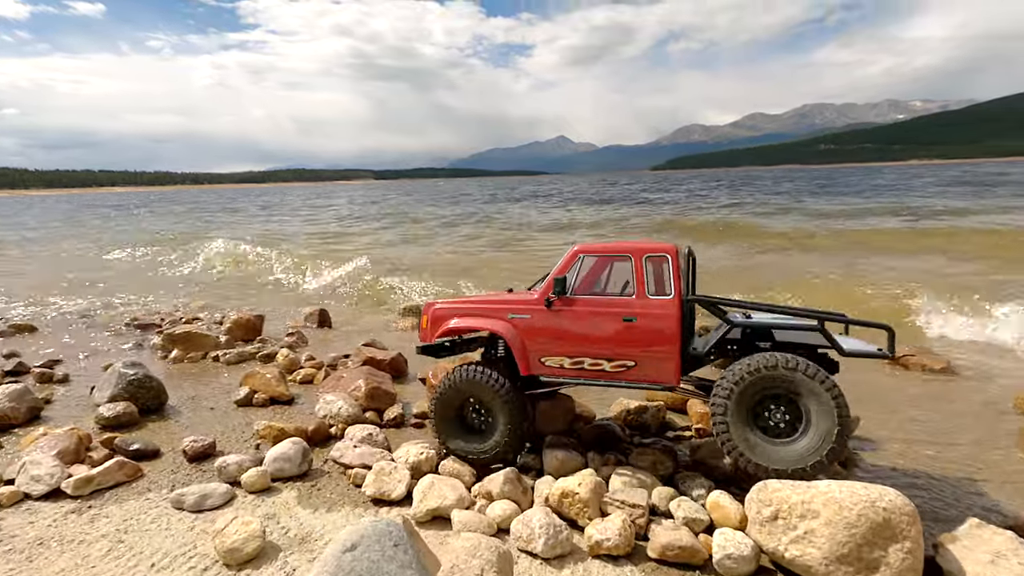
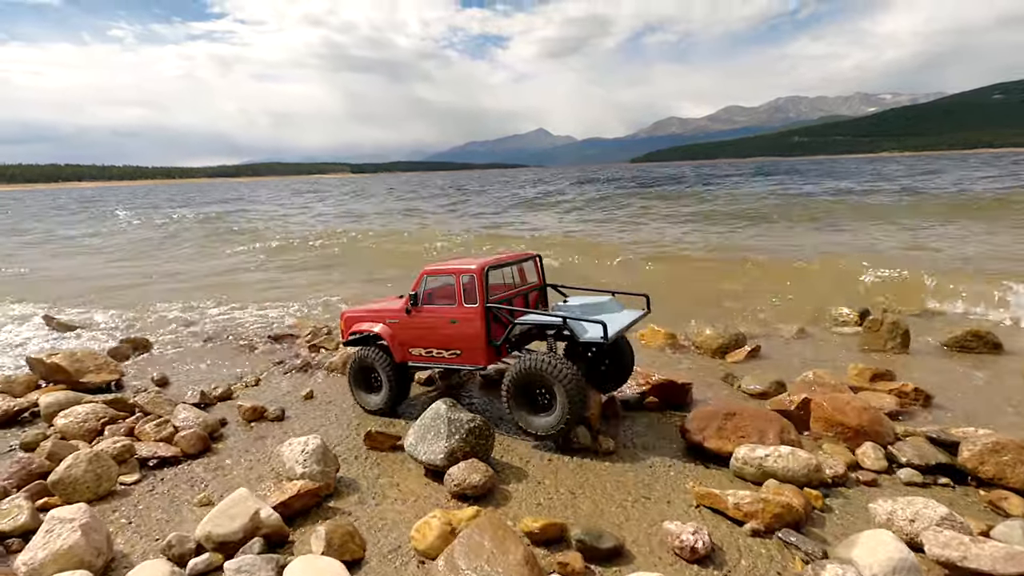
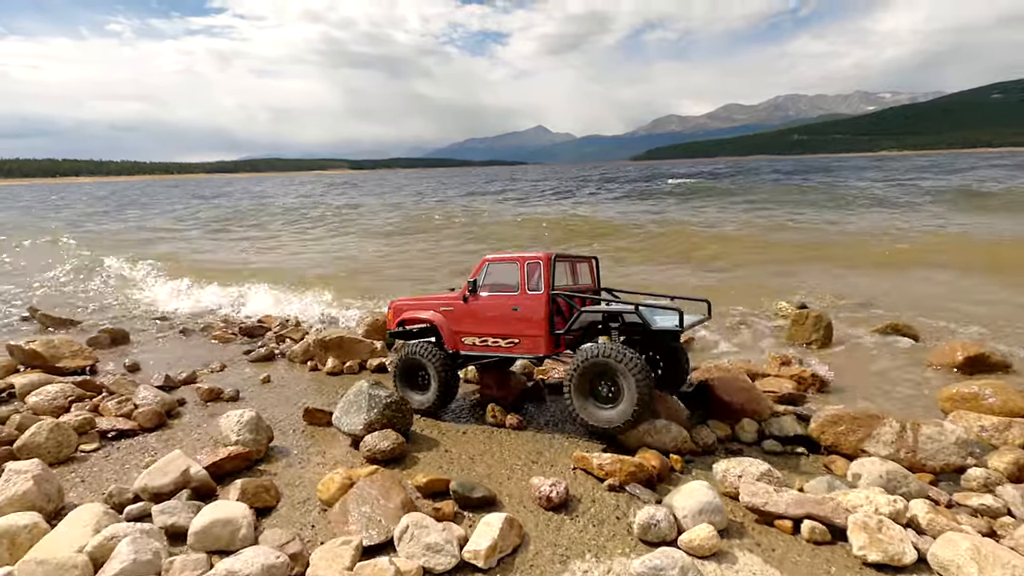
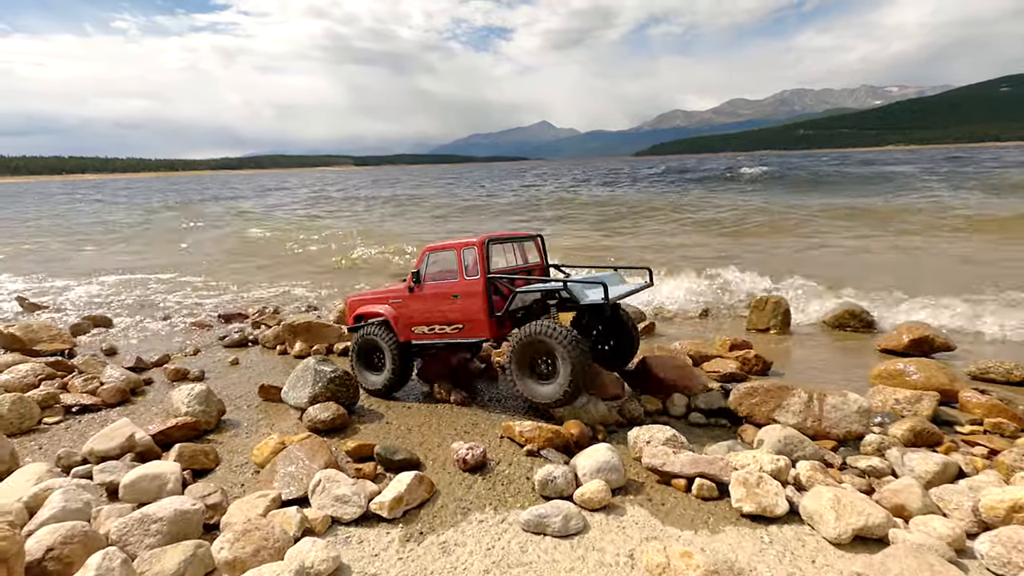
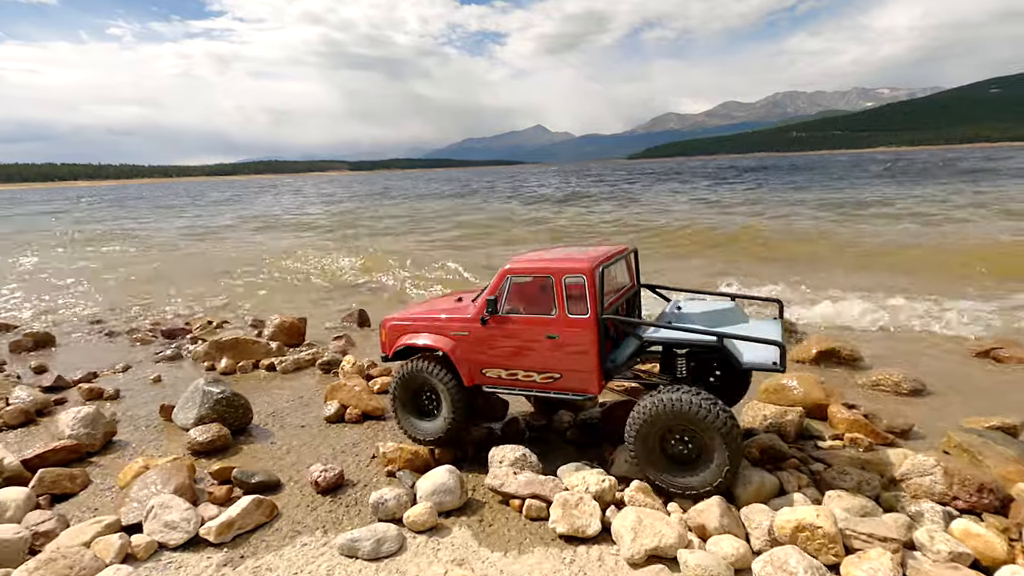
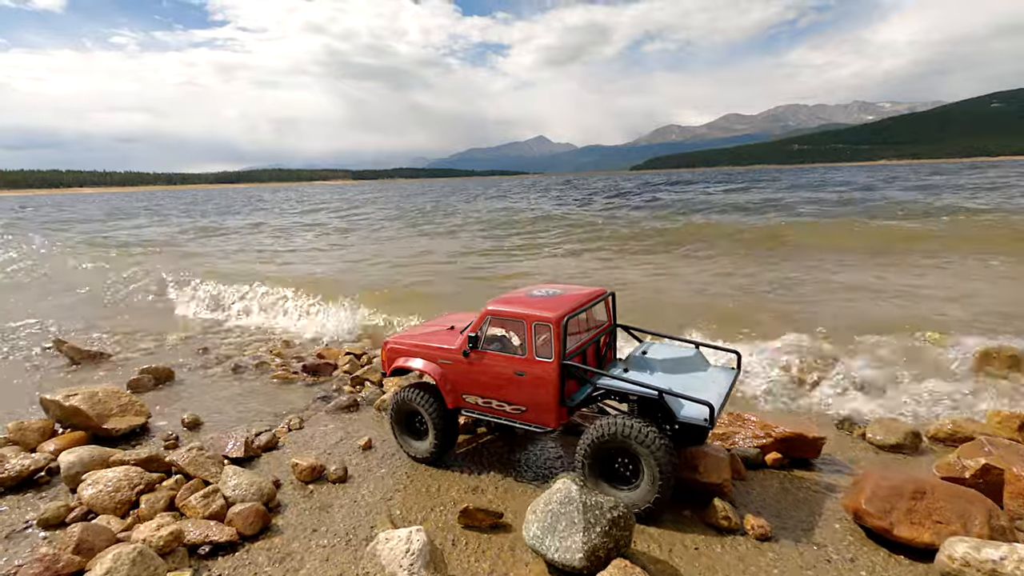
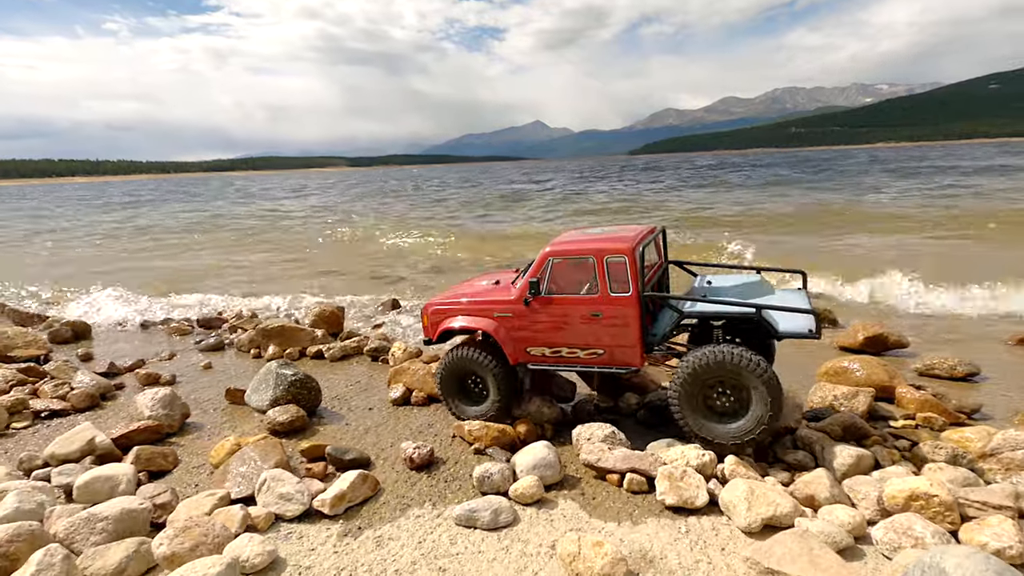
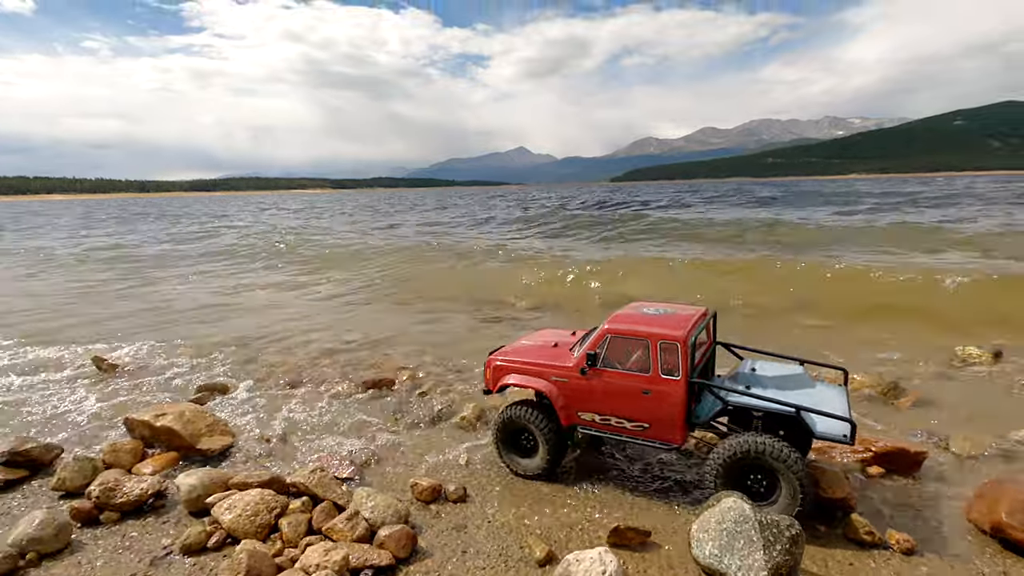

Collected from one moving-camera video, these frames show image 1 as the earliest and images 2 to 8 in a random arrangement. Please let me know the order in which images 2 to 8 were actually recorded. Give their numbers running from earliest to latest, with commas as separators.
5, 7, 4, 3, 2, 6, 8
